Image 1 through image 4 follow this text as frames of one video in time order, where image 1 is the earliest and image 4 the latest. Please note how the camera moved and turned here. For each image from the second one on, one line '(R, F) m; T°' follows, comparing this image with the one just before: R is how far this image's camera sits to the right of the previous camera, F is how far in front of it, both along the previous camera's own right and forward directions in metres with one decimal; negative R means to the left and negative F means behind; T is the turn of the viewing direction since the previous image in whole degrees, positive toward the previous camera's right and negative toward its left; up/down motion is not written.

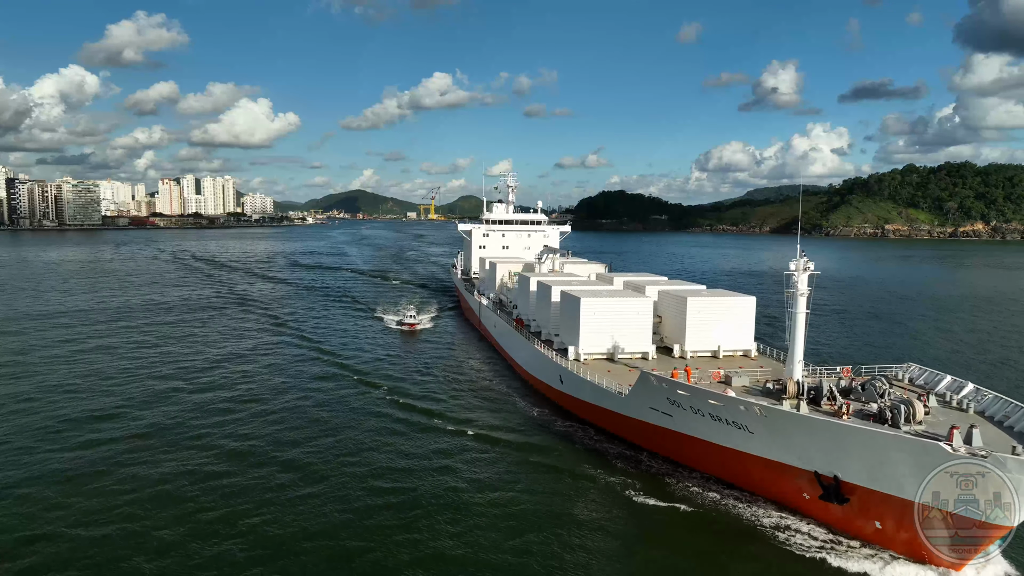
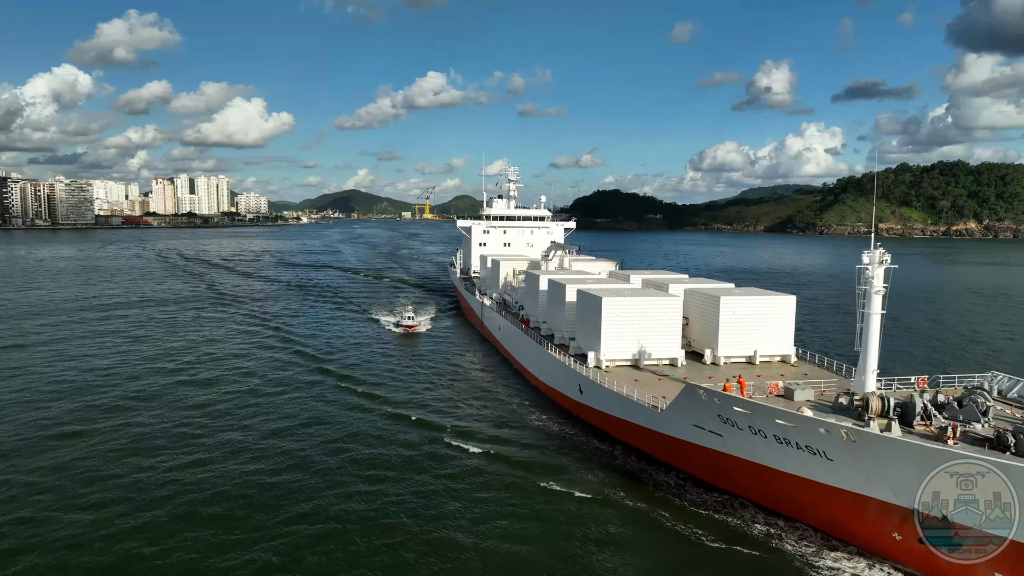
(-0.4, +1.4) m; +1°
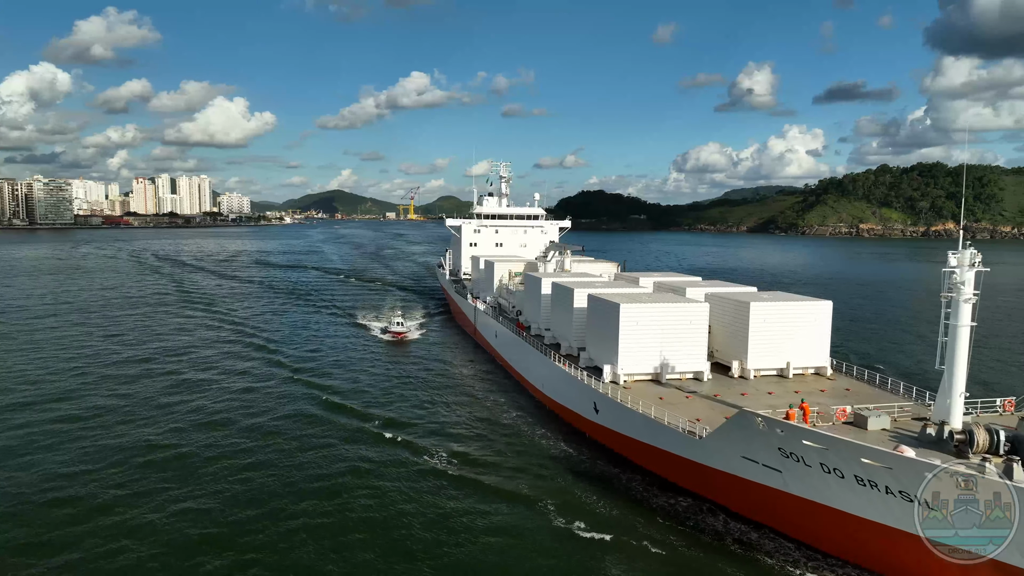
(-0.4, +1.3) m; +1°
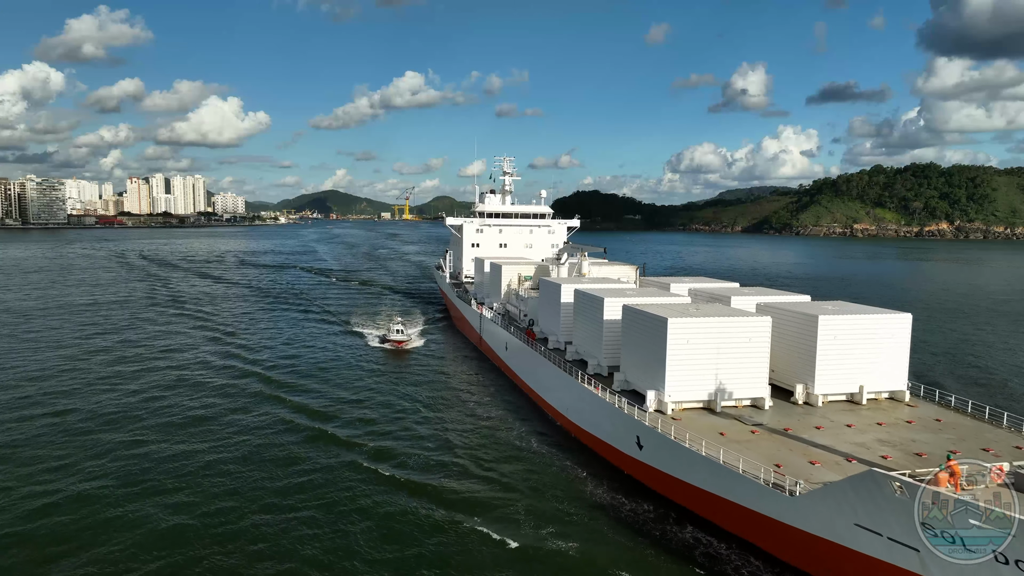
(-0.5, +1.6) m; +1°
